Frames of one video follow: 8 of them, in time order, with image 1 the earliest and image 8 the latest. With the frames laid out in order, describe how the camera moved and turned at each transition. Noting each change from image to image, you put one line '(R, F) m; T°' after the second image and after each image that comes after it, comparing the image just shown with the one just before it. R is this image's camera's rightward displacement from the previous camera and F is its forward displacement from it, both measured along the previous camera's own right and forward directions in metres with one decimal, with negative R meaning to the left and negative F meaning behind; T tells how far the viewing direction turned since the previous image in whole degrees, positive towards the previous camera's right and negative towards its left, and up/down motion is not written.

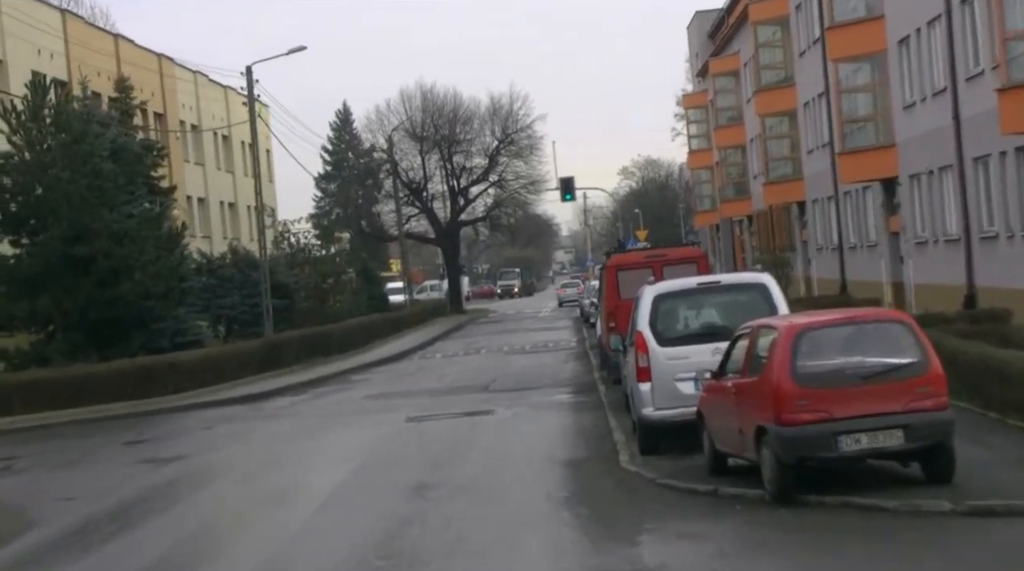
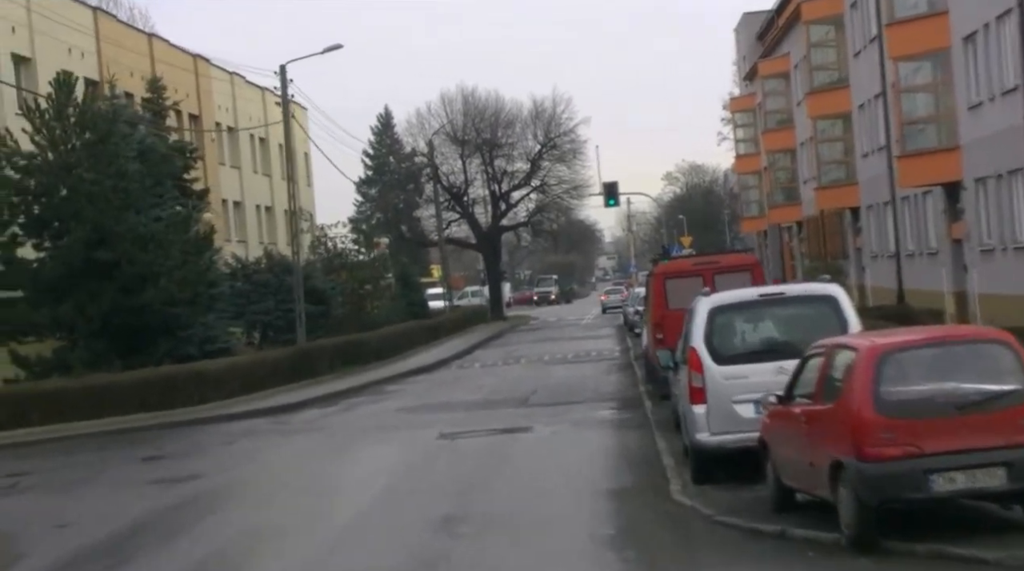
(0.0, +1.4) m; -2°
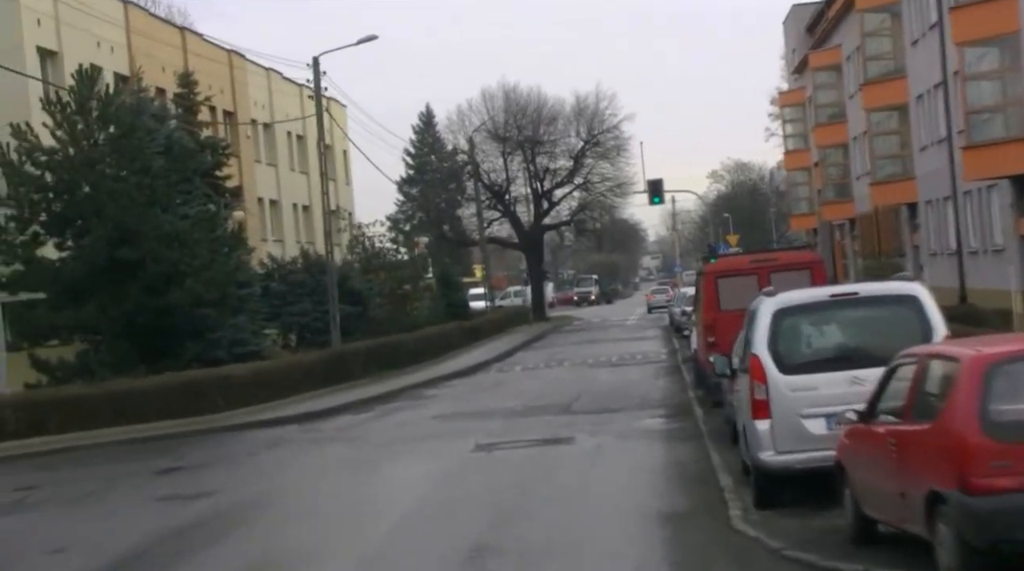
(0.0, +1.4) m; -2°
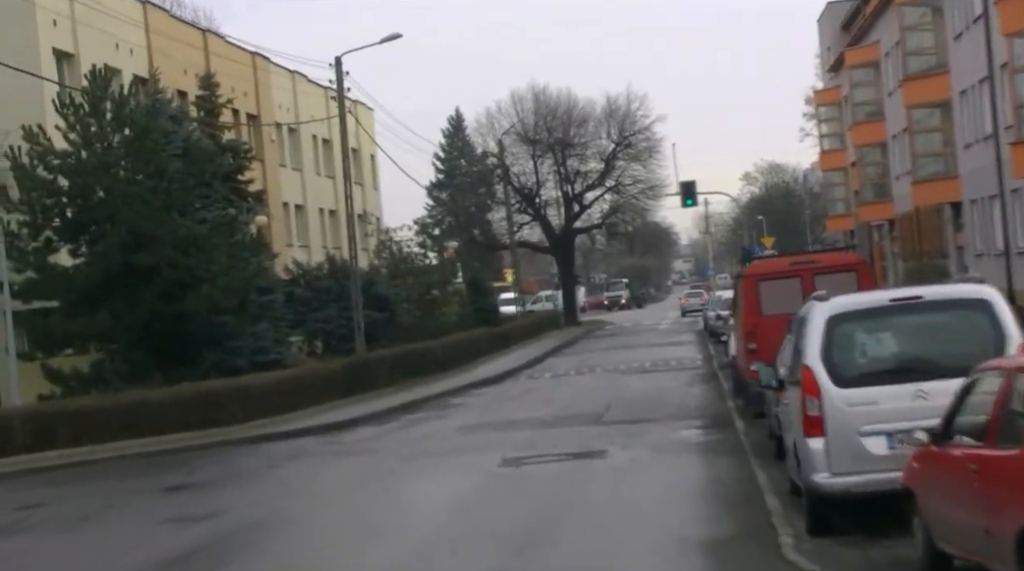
(+0.1, +1.1) m; -1°
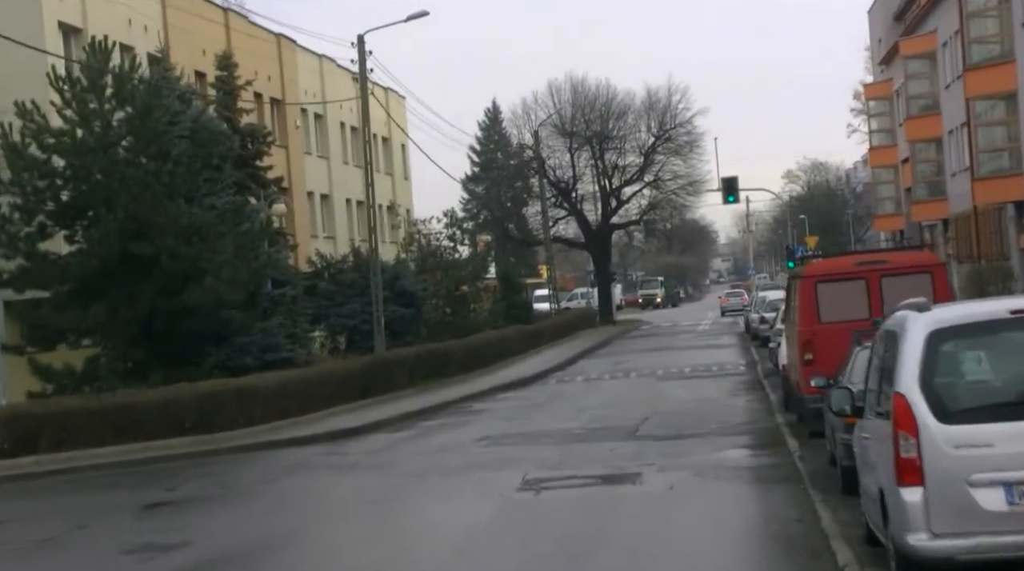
(+0.1, +2.2) m; -2°
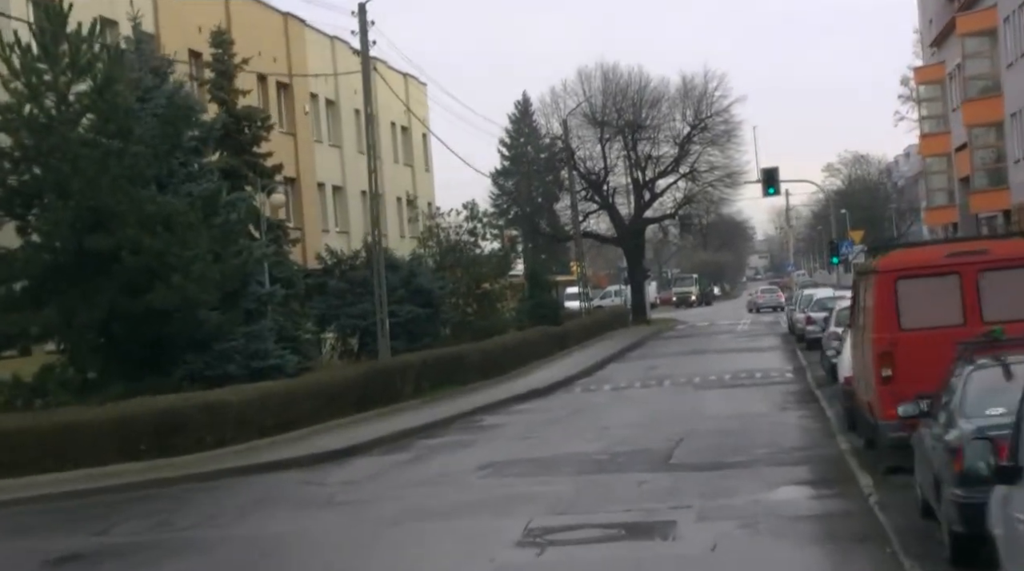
(+0.3, +3.3) m; -1°
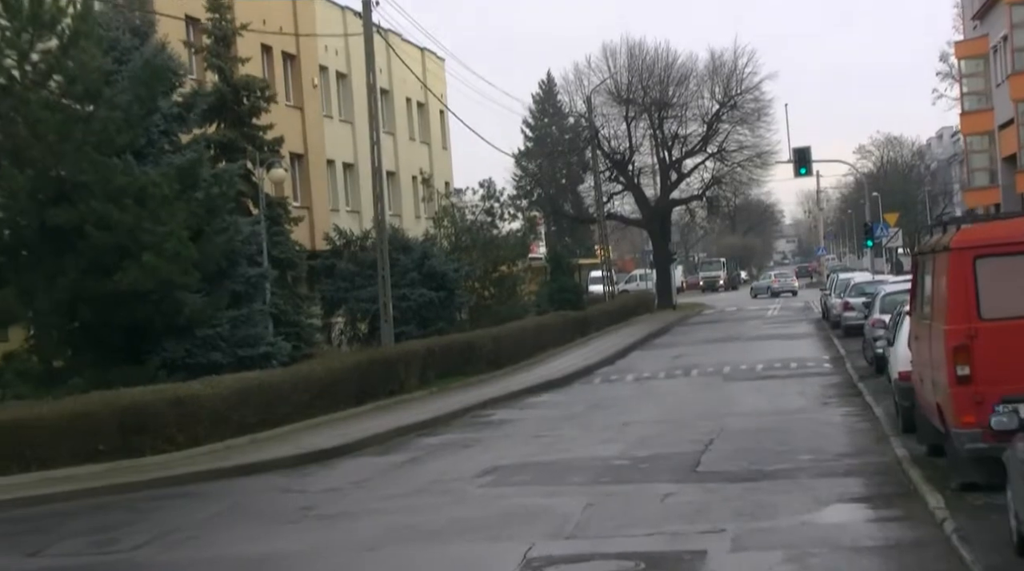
(+0.2, +2.2) m; -1°
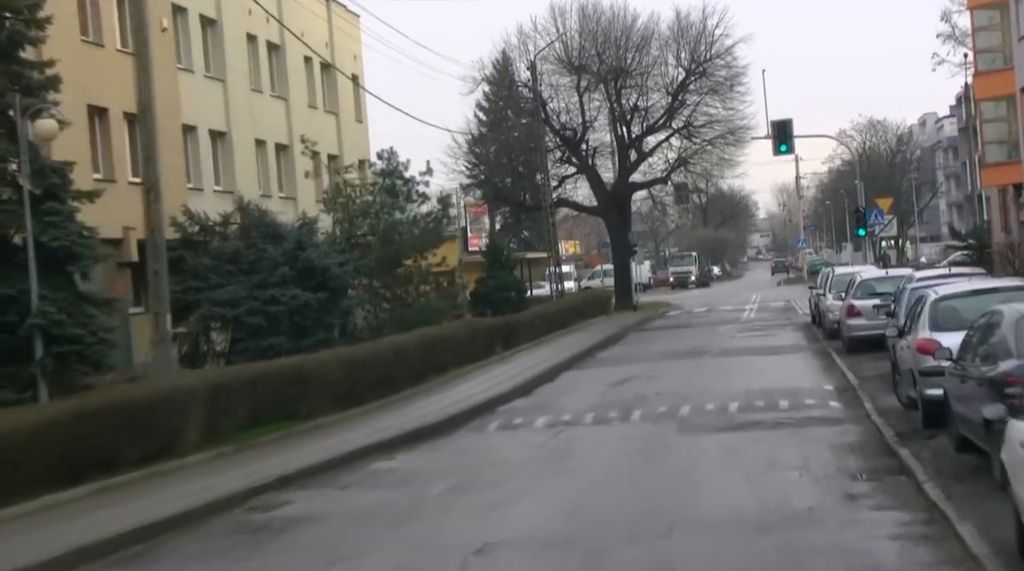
(+1.6, +9.0) m; +1°
